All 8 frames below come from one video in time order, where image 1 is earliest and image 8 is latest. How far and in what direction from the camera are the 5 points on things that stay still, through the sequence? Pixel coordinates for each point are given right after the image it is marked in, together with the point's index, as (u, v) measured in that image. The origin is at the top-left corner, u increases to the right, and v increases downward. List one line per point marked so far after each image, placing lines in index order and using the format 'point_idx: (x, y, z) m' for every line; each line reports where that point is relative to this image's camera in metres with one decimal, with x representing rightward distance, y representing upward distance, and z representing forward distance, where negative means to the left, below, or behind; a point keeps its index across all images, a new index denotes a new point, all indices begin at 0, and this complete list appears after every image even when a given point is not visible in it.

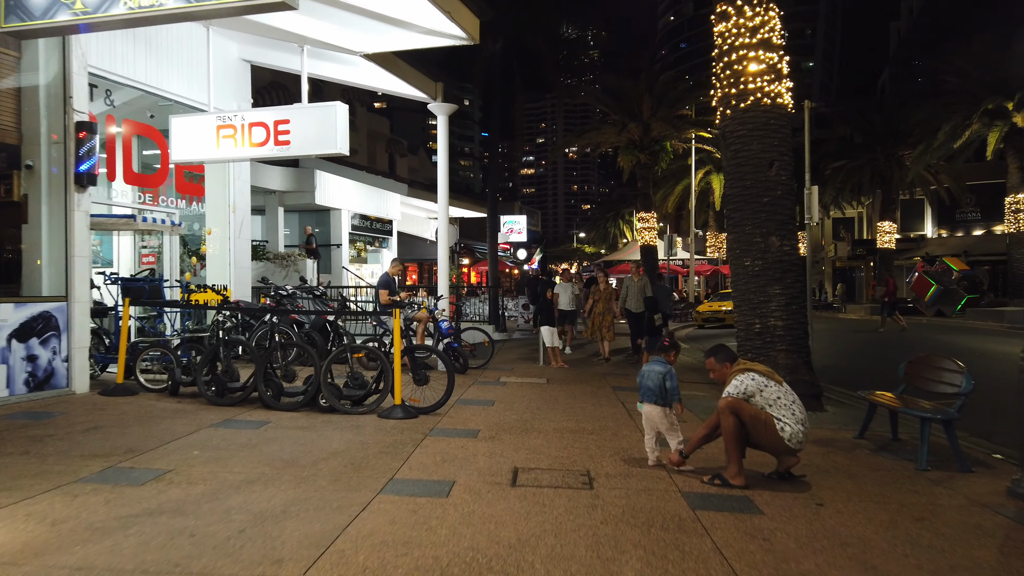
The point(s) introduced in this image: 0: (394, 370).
0: (-1.2, -0.8, +7.6) m
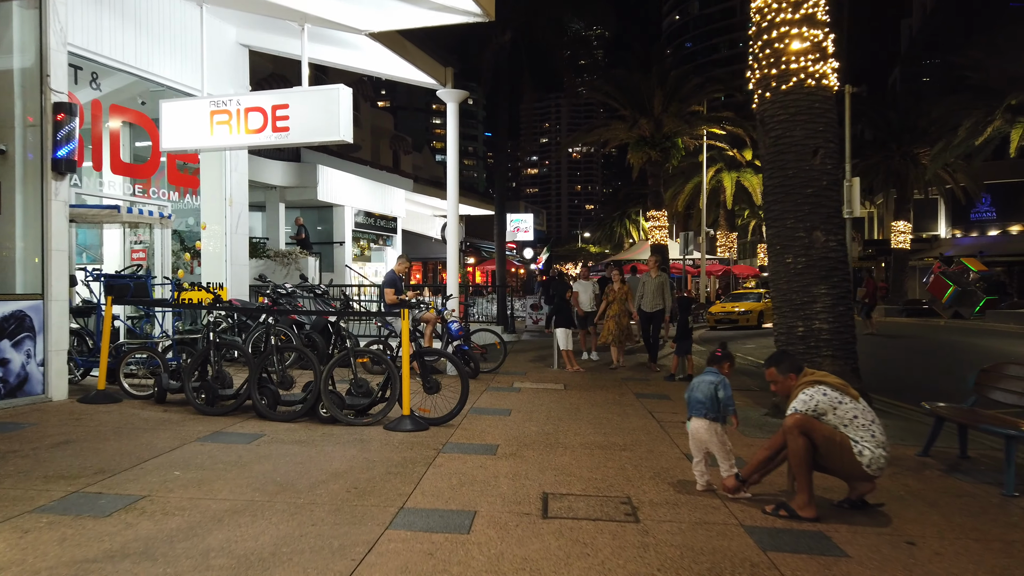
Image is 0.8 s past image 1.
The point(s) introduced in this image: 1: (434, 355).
0: (-1.0, -0.8, +6.8) m
1: (-0.8, -0.6, +7.0) m
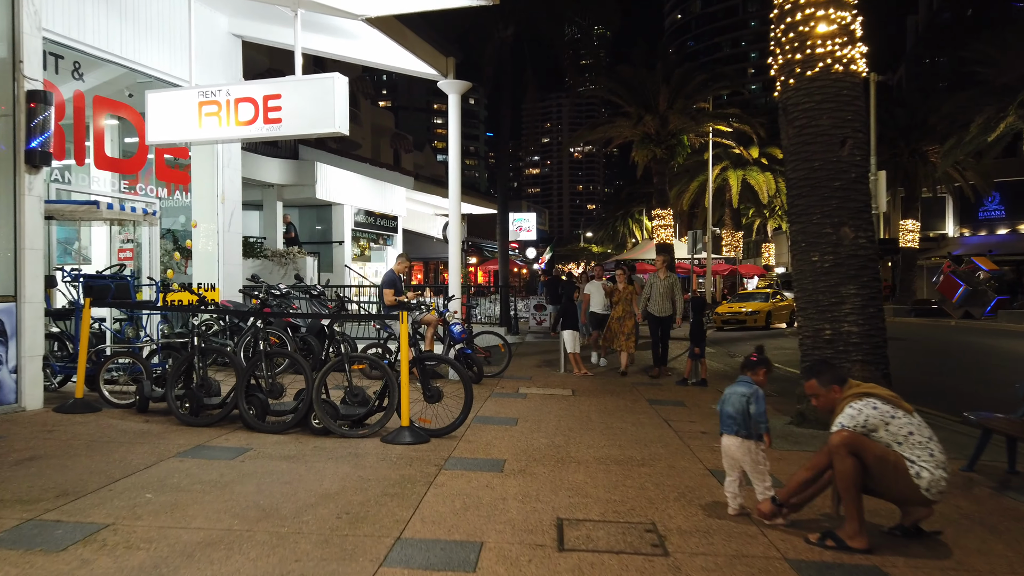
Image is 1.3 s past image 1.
0: (-1.0, -0.8, +6.3) m
1: (-0.7, -0.6, +6.5) m
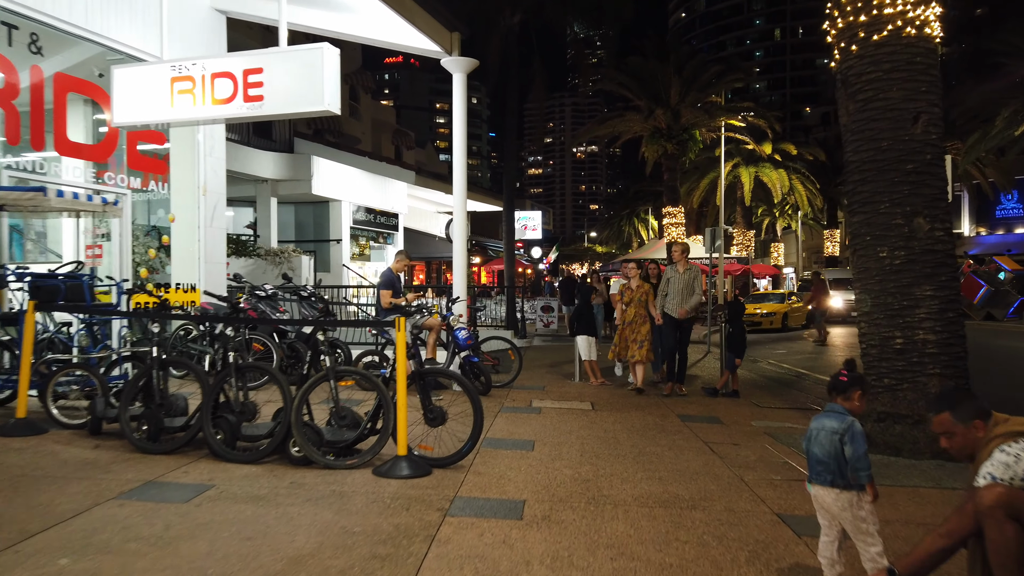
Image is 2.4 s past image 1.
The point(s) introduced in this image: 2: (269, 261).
0: (-0.8, -0.8, +5.3) m
1: (-0.6, -0.6, +5.4) m
2: (-5.8, +0.6, +17.7) m
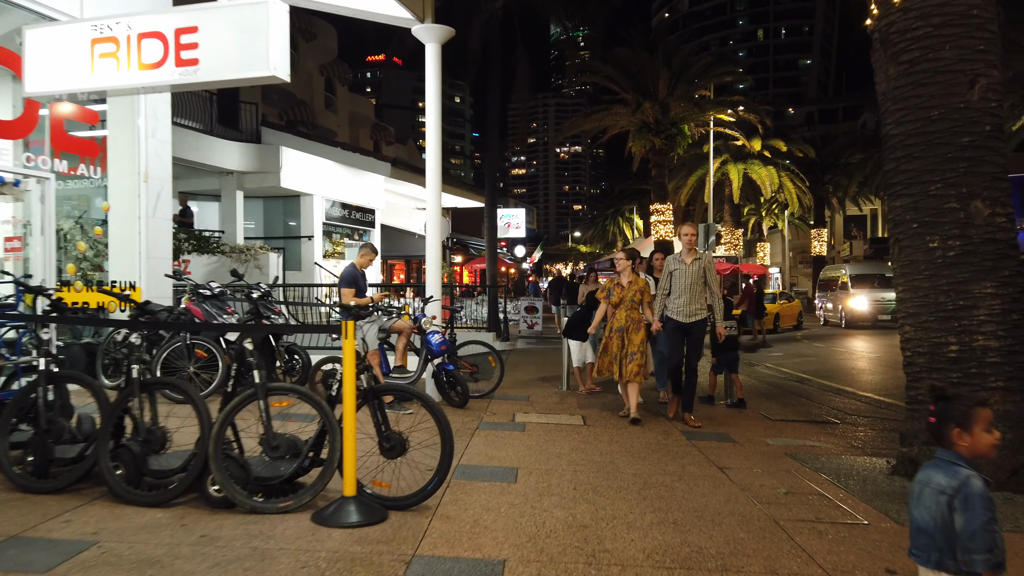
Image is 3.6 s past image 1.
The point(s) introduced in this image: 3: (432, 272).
0: (-1.0, -0.8, +4.2) m
1: (-0.7, -0.6, +4.3) m
2: (-6.3, +0.7, +16.5) m
3: (-1.0, +0.2, +8.9) m
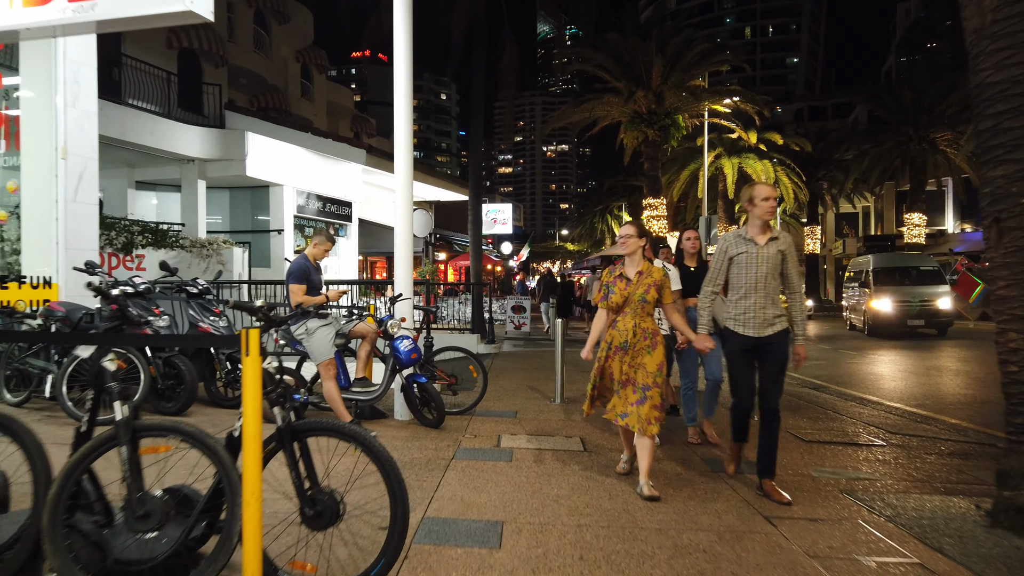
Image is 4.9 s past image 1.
0: (-1.0, -0.8, +2.8) m
1: (-0.8, -0.6, +3.0) m
2: (-6.5, +0.7, +15.1) m
3: (-1.1, +0.2, +7.5) m
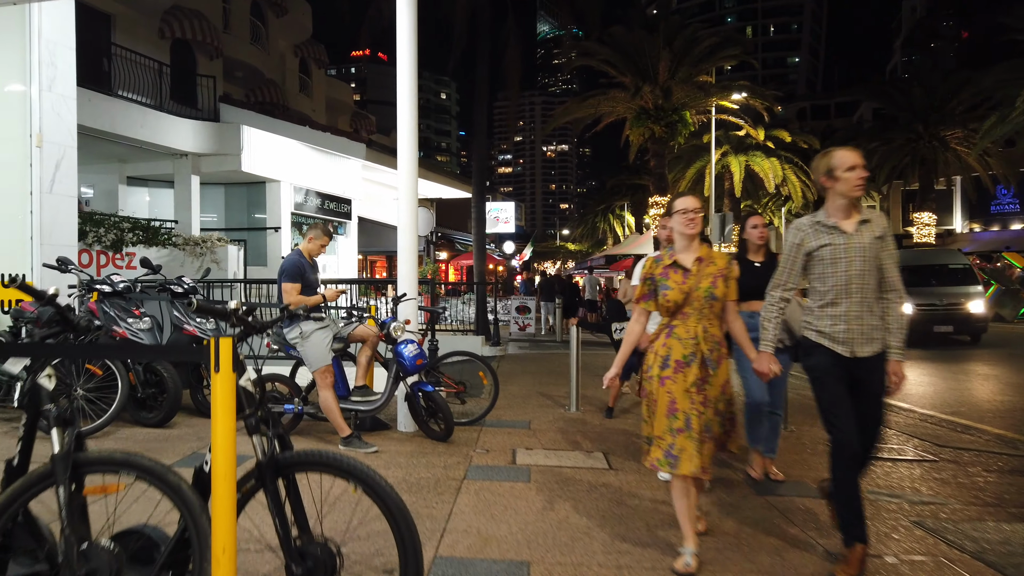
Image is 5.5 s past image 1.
0: (-0.9, -0.8, +2.2) m
1: (-0.6, -0.6, +2.4) m
2: (-6.4, +0.7, +14.5) m
3: (-1.0, +0.2, +6.9) m
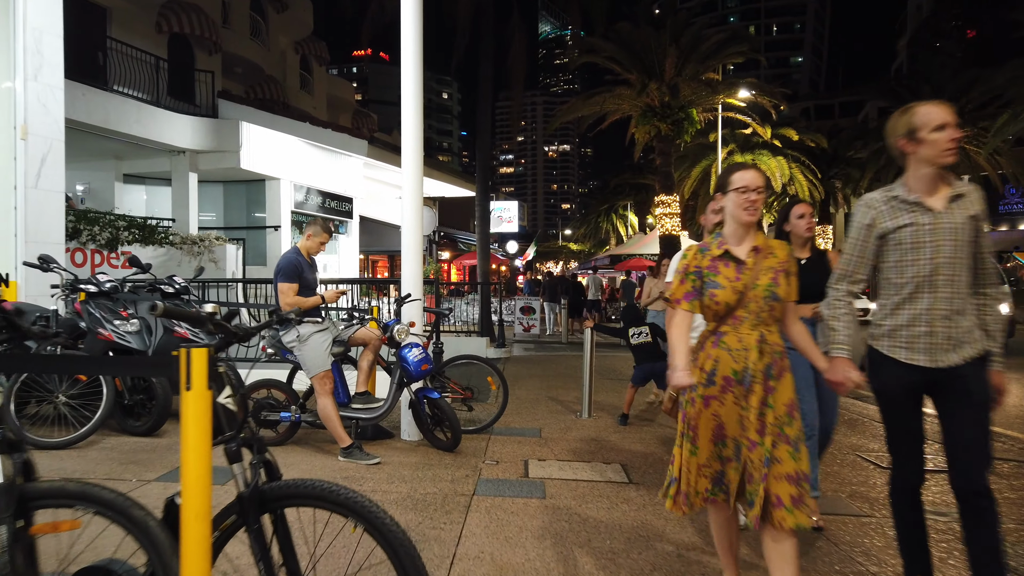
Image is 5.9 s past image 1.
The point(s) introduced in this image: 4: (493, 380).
0: (-0.8, -0.8, +1.8) m
1: (-0.6, -0.6, +2.0) m
2: (-6.3, +0.7, +14.1) m
3: (-0.9, +0.3, +6.6) m
4: (-0.2, -0.8, +6.7) m
